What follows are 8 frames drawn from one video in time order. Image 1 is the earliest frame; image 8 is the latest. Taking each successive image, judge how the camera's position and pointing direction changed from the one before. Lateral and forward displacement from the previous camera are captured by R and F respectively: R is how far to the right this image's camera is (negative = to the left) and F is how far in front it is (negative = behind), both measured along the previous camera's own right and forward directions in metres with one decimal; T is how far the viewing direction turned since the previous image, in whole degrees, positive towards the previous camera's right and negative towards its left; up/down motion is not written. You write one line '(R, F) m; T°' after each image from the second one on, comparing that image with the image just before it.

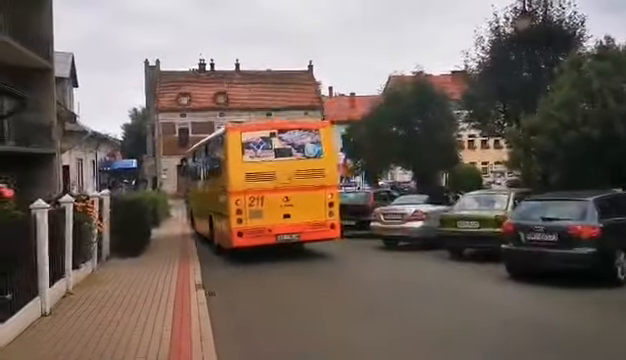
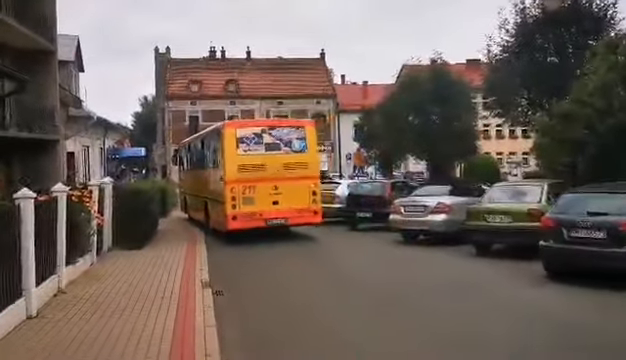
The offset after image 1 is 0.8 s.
(-0.1, +1.2) m; -1°
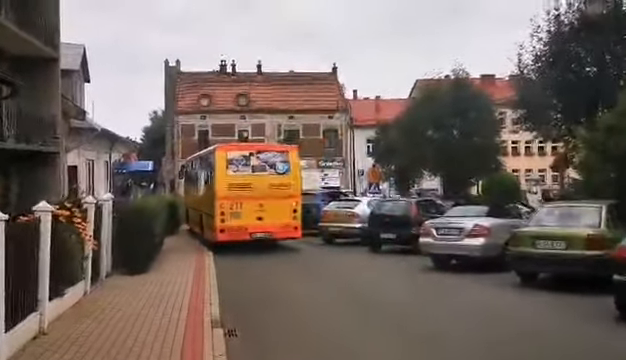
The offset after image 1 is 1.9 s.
(-0.3, +1.8) m; -1°
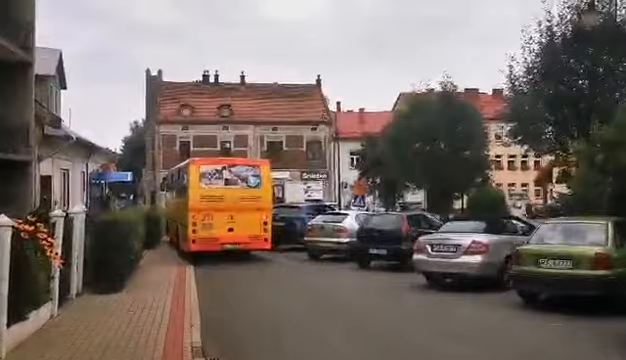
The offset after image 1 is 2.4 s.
(-0.1, +1.0) m; +1°
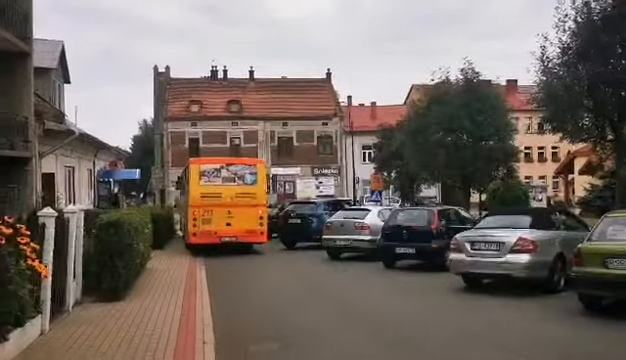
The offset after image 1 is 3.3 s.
(-0.3, +1.6) m; -1°
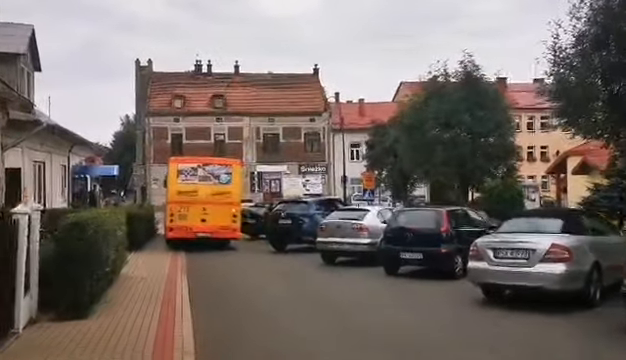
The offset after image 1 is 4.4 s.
(-0.2, +2.0) m; +1°
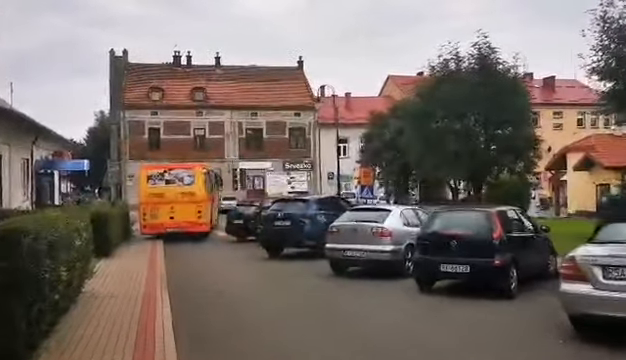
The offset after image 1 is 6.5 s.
(-0.6, +3.6) m; +1°
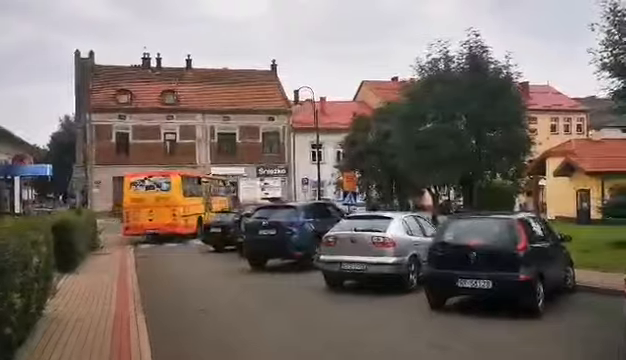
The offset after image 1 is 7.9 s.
(-0.4, +1.6) m; +2°
